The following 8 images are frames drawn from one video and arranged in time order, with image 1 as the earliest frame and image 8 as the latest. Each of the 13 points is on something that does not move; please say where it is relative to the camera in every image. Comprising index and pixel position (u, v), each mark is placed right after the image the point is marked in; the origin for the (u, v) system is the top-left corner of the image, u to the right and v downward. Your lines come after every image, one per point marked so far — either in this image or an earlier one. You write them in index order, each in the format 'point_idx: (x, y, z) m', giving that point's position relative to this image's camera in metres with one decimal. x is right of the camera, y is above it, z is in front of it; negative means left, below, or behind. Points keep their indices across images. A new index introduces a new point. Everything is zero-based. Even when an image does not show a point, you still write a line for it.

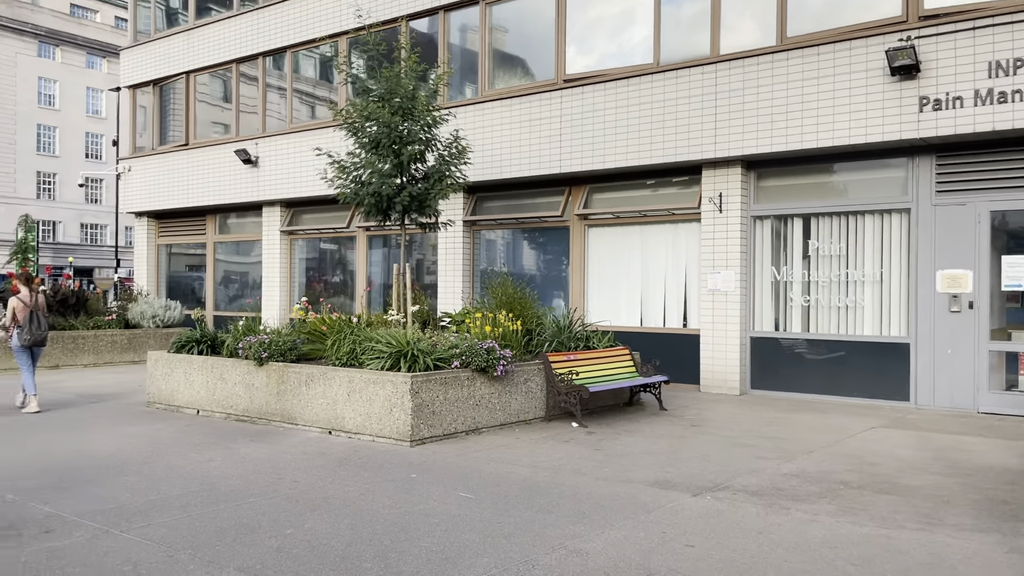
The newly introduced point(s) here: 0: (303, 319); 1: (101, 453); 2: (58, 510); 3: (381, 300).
0: (-3.1, -0.4, +12.4) m
1: (-4.4, -1.7, +8.9) m
2: (-3.6, -1.7, +6.6) m
3: (-2.9, -0.3, +18.9) m
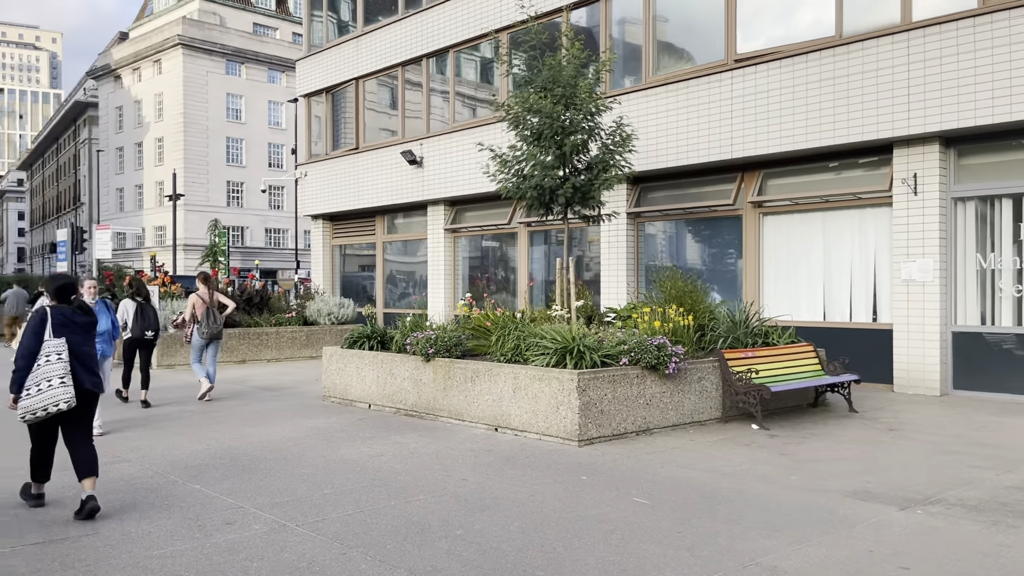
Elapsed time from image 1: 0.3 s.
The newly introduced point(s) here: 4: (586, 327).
0: (-0.7, -0.4, +12.3) m
1: (-2.6, -1.7, +9.2) m
2: (-2.2, -1.7, +6.8) m
3: (+0.7, -0.2, +18.6) m
4: (+1.0, -0.5, +11.4) m
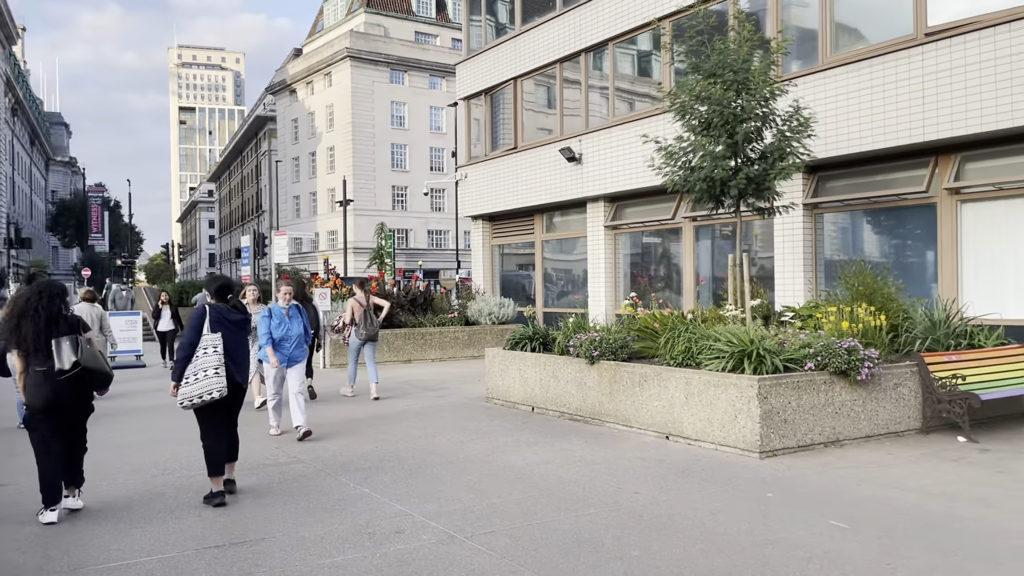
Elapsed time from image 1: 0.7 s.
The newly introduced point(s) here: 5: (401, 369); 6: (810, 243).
0: (+1.7, -0.4, +11.7) m
1: (-0.7, -1.7, +9.0) m
2: (-0.8, -1.7, +6.6) m
3: (+4.2, -0.2, +17.7) m
4: (+3.2, -0.5, +10.6) m
5: (-2.2, -1.6, +16.5) m
6: (+5.5, +0.8, +15.6) m
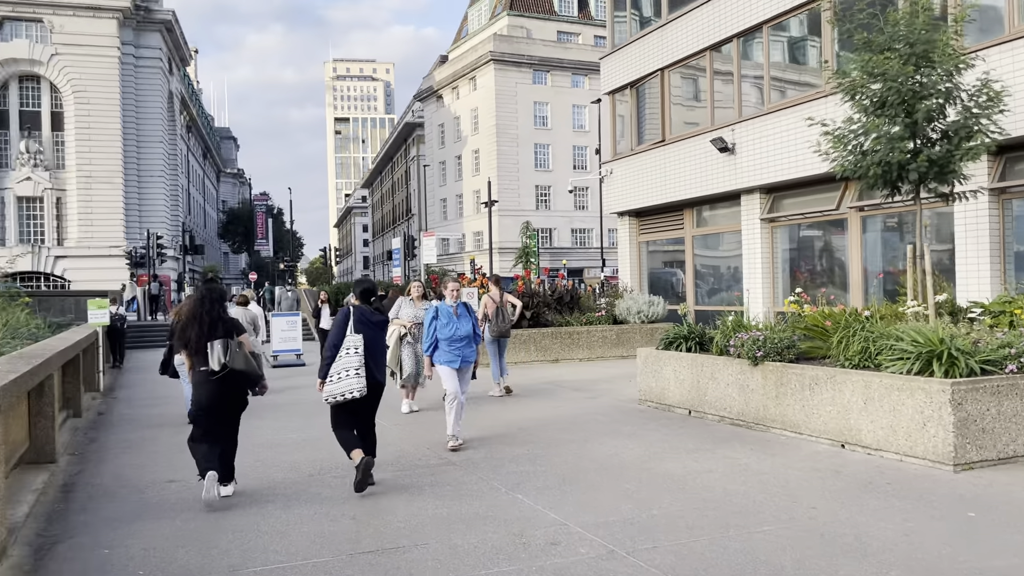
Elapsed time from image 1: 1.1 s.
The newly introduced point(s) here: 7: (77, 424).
0: (+3.7, -0.3, +10.9) m
1: (+0.9, -1.7, +8.6) m
2: (+0.4, -1.7, +6.2) m
3: (+7.2, -0.1, +16.4) m
4: (+5.0, -0.4, +9.5) m
5: (+0.7, -1.6, +16.2) m
6: (+8.1, +0.9, +14.1) m
7: (-5.3, -1.7, +10.3) m
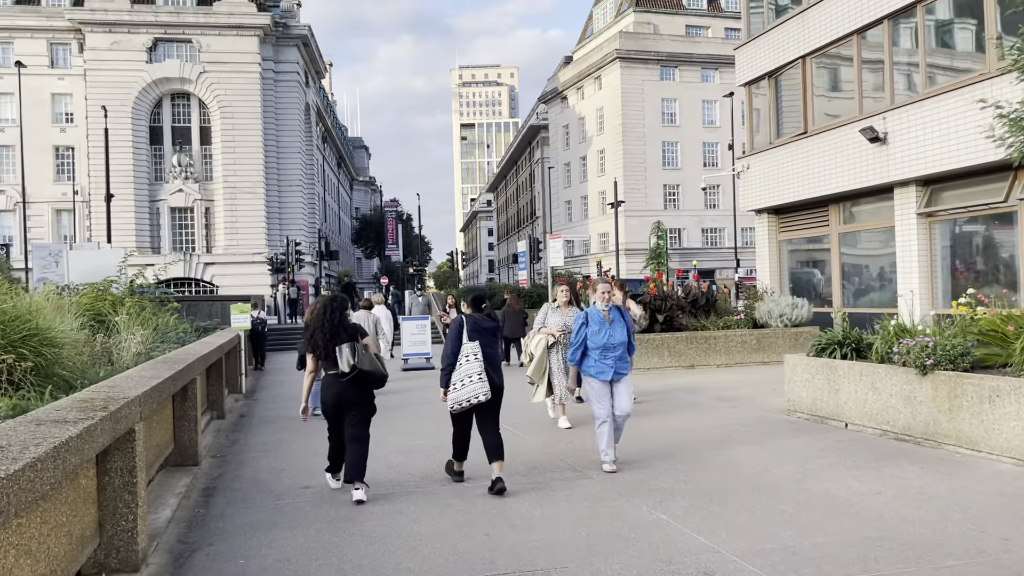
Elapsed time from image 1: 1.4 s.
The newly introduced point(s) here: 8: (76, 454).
0: (+5.3, -0.3, +9.8) m
1: (+2.2, -1.7, +8.0) m
2: (+1.4, -1.7, +5.7) m
3: (+9.6, 0.0, +14.7) m
4: (+6.4, -0.4, +8.3) m
5: (+3.2, -1.6, +15.5) m
6: (+10.2, +1.0, +12.3) m
7: (-3.7, -1.7, +10.6) m
8: (-1.9, -0.7, +3.6) m
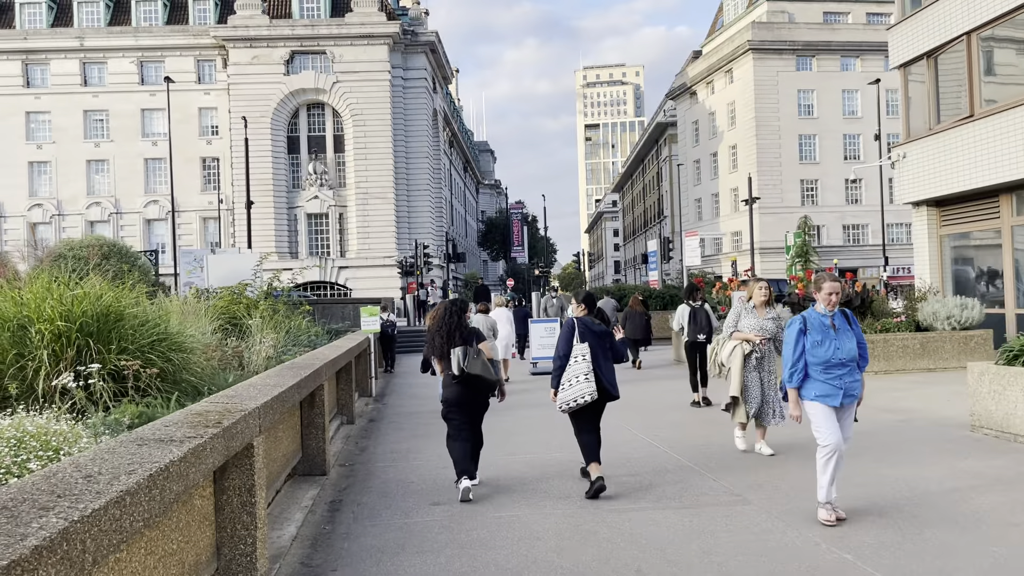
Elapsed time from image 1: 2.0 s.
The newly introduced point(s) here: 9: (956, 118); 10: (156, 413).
0: (+6.8, -0.3, +8.2) m
1: (+3.4, -1.7, +6.9) m
2: (+2.3, -1.7, +4.7) m
3: (+11.7, 0.0, +12.4) m
4: (+7.6, -0.4, +6.5) m
5: (+5.5, -1.6, +14.2) m
6: (+11.9, +1.0, +10.0) m
7: (-2.0, -1.8, +10.3) m
8: (-1.3, -0.7, +3.2) m
9: (+10.3, +4.0, +19.6) m
10: (-2.5, -0.9, +6.0) m
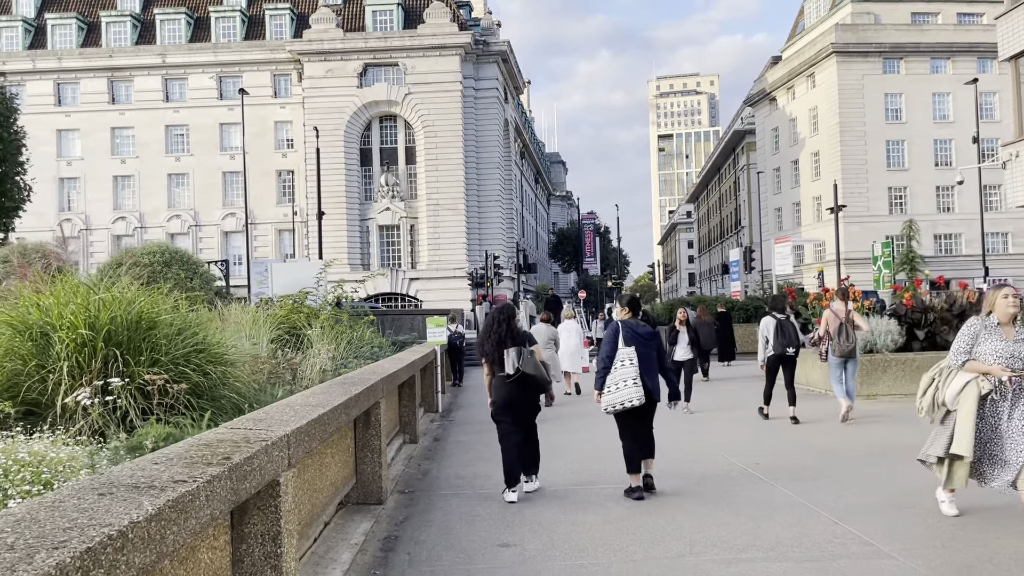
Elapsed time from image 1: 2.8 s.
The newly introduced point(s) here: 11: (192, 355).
0: (+7.5, -0.4, +6.7) m
1: (+4.0, -1.7, +5.6) m
2: (+2.6, -1.7, +3.6) m
3: (+12.7, -0.1, +10.4) m
4: (+8.1, -0.4, +4.9) m
5: (+6.7, -1.8, +12.7) m
6: (+12.7, +0.9, +8.0) m
7: (-1.1, -1.9, +9.5) m
8: (-1.0, -0.7, +2.3) m
9: (+11.9, +3.7, +17.8) m
10: (-2.0, -0.9, +5.2) m
11: (-2.3, -0.5, +6.0) m
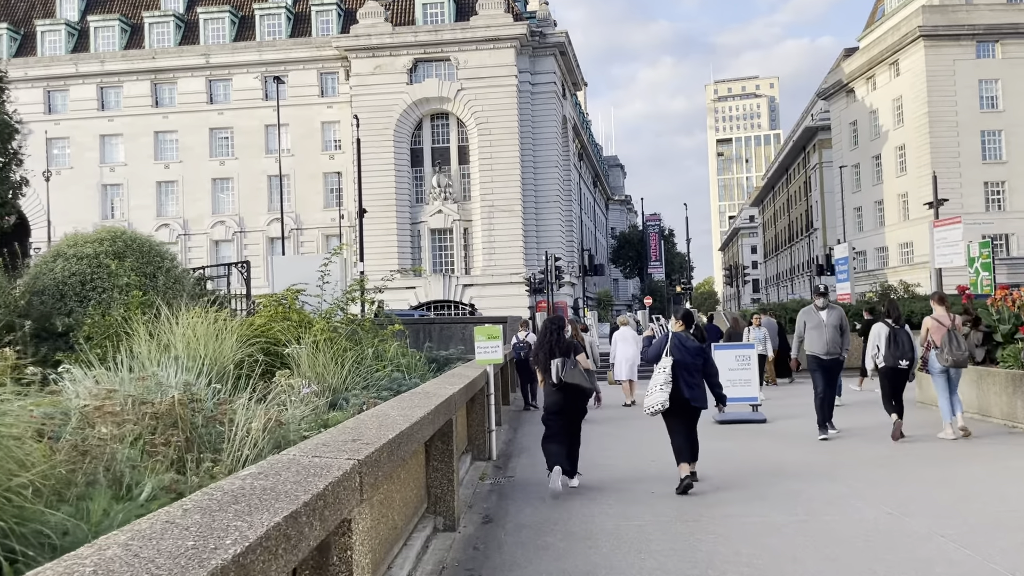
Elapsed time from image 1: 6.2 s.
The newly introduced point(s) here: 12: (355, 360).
0: (+7.9, -0.2, +2.3) m
1: (+4.4, -1.6, +1.4) m
2: (+2.9, -1.6, -0.5) m
3: (+13.4, 0.0, +5.7) m
4: (+8.5, -0.3, +0.5) m
5: (+7.6, -1.7, +8.3) m
6: (+13.3, +1.1, +3.3) m
7: (-0.5, -1.8, +5.6) m
8: (-0.8, -0.6, -1.5) m
9: (+13.1, +3.8, +13.1) m
10: (-1.6, -0.8, +1.4) m
11: (-1.8, -0.4, +2.2) m
12: (-1.5, -0.7, +7.9) m
